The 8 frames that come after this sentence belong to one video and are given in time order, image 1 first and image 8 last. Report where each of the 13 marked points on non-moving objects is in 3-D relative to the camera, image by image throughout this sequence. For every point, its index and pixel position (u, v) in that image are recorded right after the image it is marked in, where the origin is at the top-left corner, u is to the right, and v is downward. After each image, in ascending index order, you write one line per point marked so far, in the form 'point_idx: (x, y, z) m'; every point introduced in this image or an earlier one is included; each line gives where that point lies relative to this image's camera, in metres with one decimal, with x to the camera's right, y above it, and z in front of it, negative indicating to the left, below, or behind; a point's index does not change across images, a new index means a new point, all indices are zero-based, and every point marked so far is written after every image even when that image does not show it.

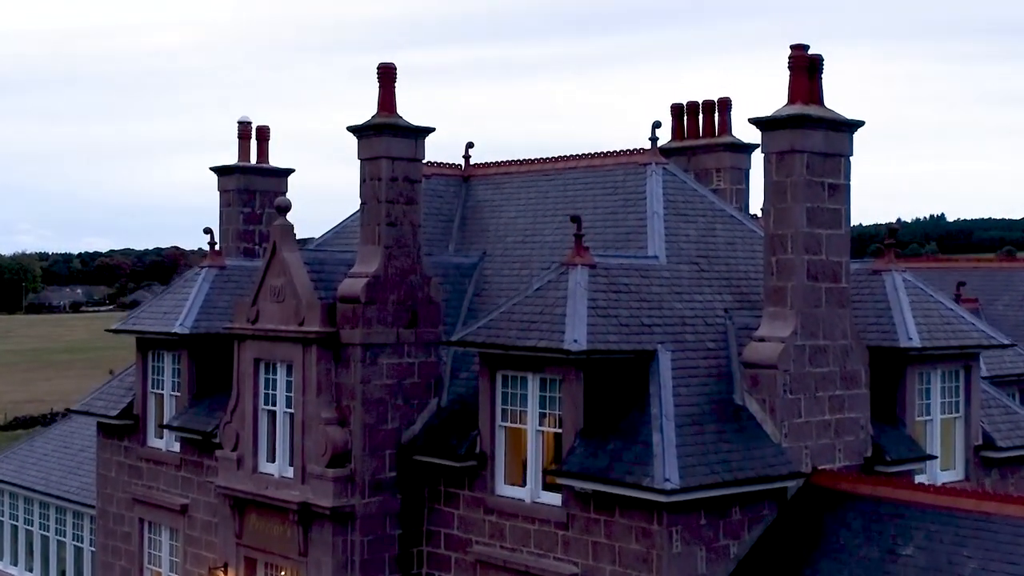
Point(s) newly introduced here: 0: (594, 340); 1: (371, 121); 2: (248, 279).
0: (+1.0, -0.6, +13.6) m
1: (-1.9, +2.2, +15.2) m
2: (-4.3, +0.1, +18.8) m
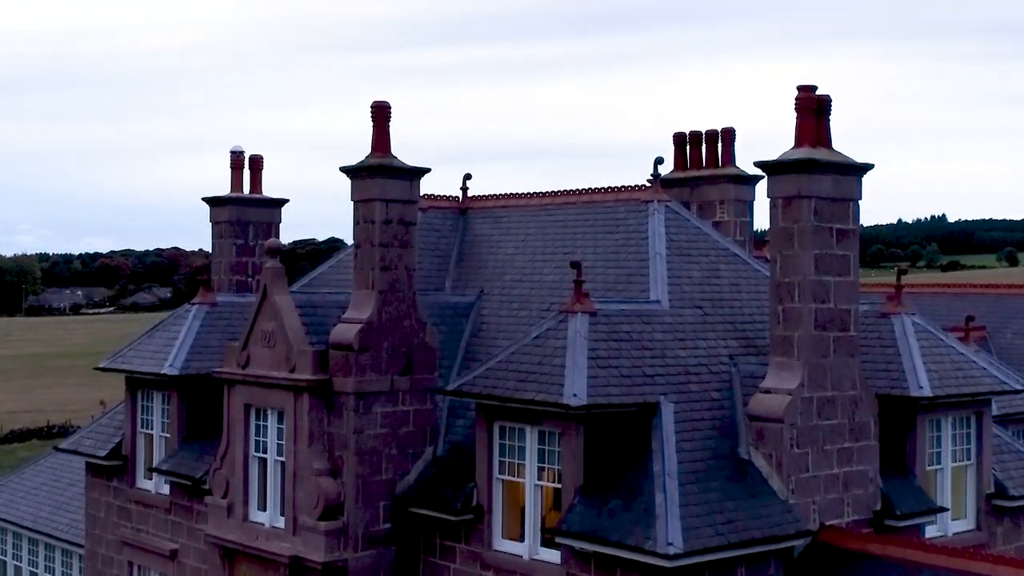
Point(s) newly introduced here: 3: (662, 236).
0: (+0.9, -1.2, +13.1) m
1: (-1.9, +1.6, +14.7) m
2: (-4.4, -0.4, +18.3) m
3: (+2.1, +0.7, +16.0) m
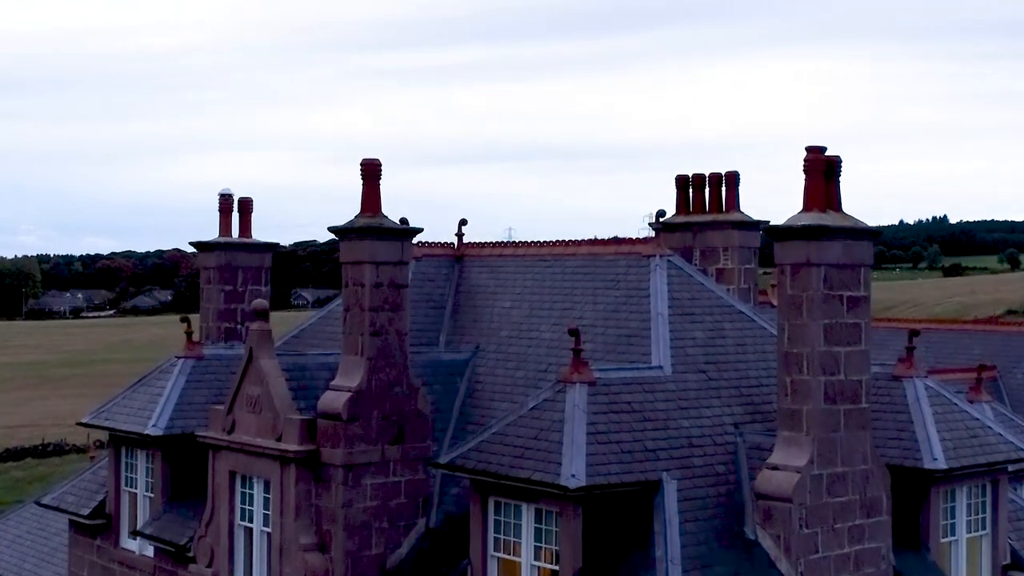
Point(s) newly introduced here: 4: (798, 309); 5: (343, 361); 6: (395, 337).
0: (+0.9, -2.0, +12.5) m
1: (-2.0, +0.8, +14.1) m
2: (-4.4, -1.3, +17.7) m
3: (+2.1, -0.1, +15.4) m
4: (+3.3, -0.2, +13.0) m
5: (-2.1, -0.9, +14.2) m
6: (-1.5, -0.6, +14.3) m
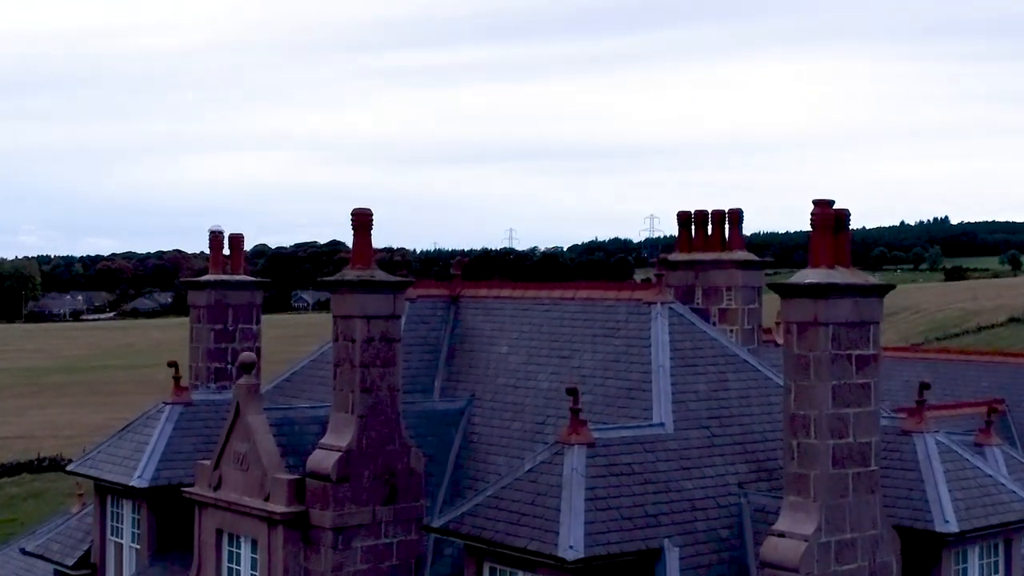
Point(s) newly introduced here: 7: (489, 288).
0: (+0.8, -2.7, +12.0) m
1: (-2.0, +0.1, +13.6) m
2: (-4.5, -1.9, +17.2) m
3: (+2.0, -0.7, +14.9) m
4: (+3.2, -0.9, +12.5) m
5: (-2.2, -1.6, +13.7) m
6: (-1.5, -1.3, +13.8) m
7: (-0.4, 0.0, +17.8) m
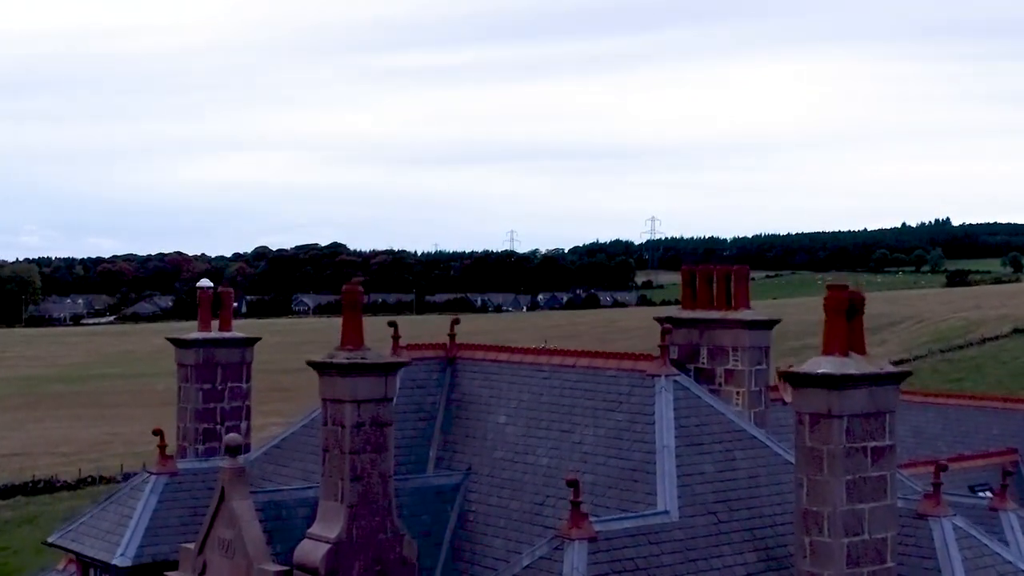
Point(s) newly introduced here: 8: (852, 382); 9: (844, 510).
0: (+0.8, -3.6, +11.3) m
1: (-2.0, -0.8, +13.0) m
2: (-4.5, -2.9, +16.6) m
3: (+2.0, -1.7, +14.3) m
4: (+3.2, -1.8, +11.9) m
5: (-2.2, -2.5, +13.1) m
6: (-1.5, -2.2, +13.1) m
7: (-0.4, -1.0, +17.2) m
8: (+3.5, -1.0, +11.8) m
9: (+3.4, -2.3, +11.8) m
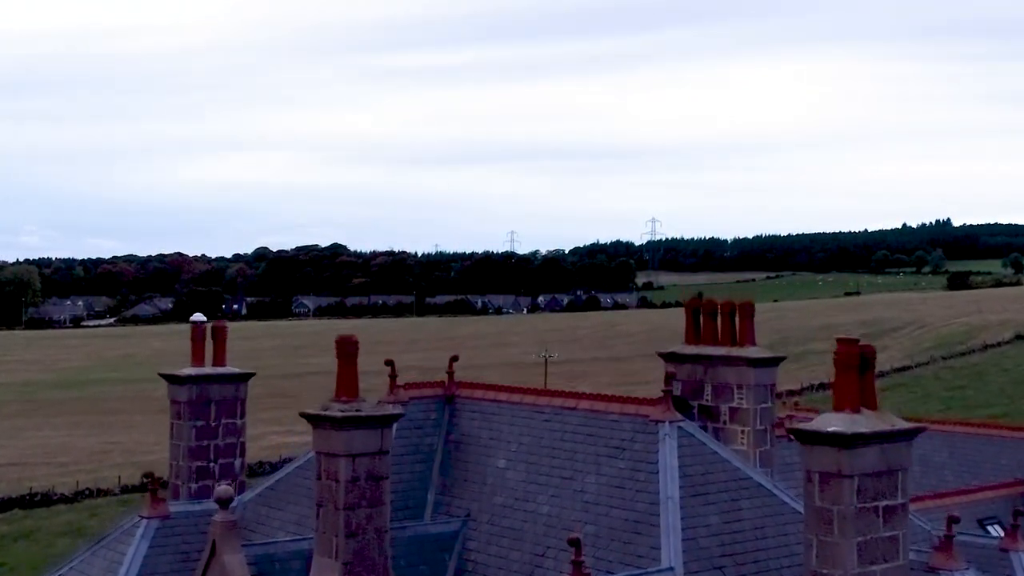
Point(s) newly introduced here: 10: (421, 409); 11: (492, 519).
0: (+0.8, -4.2, +10.9) m
1: (-2.0, -1.3, +12.6) m
2: (-4.5, -3.4, +16.2) m
3: (+2.0, -2.2, +13.9) m
4: (+3.2, -2.4, +11.5) m
5: (-2.2, -3.1, +12.7) m
6: (-1.5, -2.8, +12.7) m
7: (-0.4, -1.5, +16.8) m
8: (+3.5, -1.5, +11.5) m
9: (+3.4, -2.9, +11.4) m
10: (-1.3, -1.8, +16.7) m
11: (-0.3, -3.0, +14.9) m
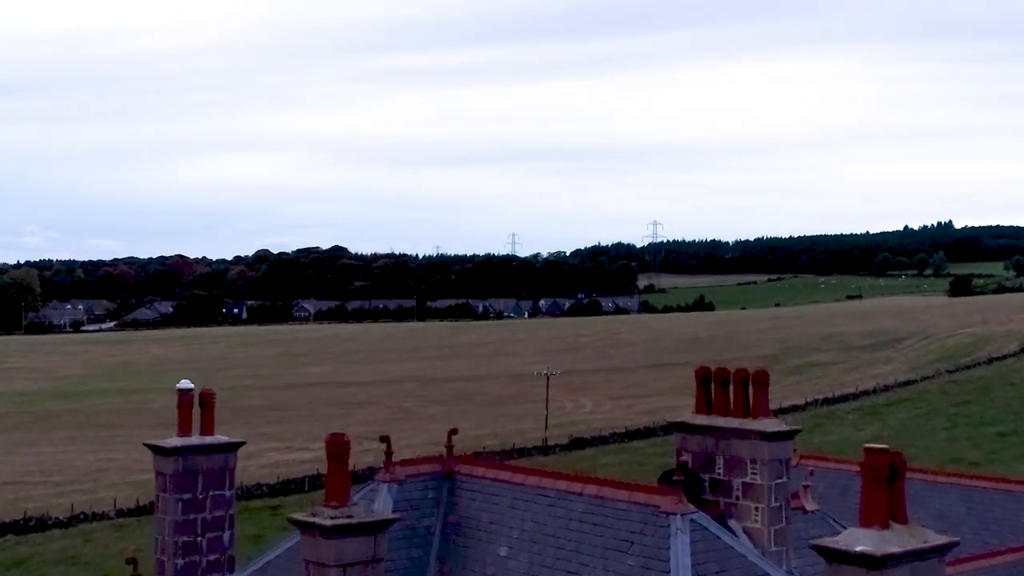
0: (+0.8, -5.2, +10.1) m
1: (-2.0, -2.3, +11.7) m
2: (-4.5, -4.4, +15.3) m
3: (+2.0, -3.2, +13.0) m
4: (+3.2, -3.4, +10.6) m
5: (-2.2, -4.1, +11.8) m
6: (-1.5, -3.8, +11.9) m
7: (-0.4, -2.5, +15.9) m
8: (+3.5, -2.5, +10.6) m
9: (+3.5, -3.9, +10.6) m
10: (-1.3, -2.8, +15.9) m
11: (-0.2, -4.0, +14.0) m
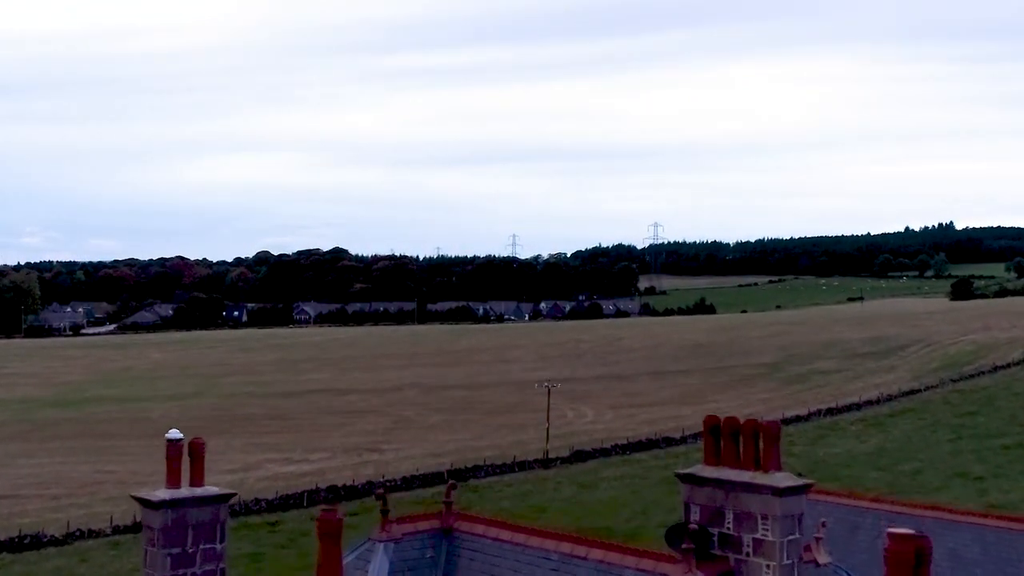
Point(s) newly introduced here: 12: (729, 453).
0: (+0.8, -5.9, +9.4) m
1: (-2.0, -3.0, +11.1) m
2: (-4.5, -5.1, +14.7) m
3: (+2.0, -3.9, +12.4) m
4: (+3.2, -4.1, +10.0) m
5: (-2.1, -4.7, +11.2) m
6: (-1.5, -4.4, +11.2) m
7: (-0.4, -3.2, +15.3) m
8: (+3.6, -3.2, +10.0) m
9: (+3.5, -4.5, +9.9) m
10: (-1.3, -3.5, +15.3) m
11: (-0.2, -4.7, +13.4) m
12: (+3.1, -2.4, +16.4) m
